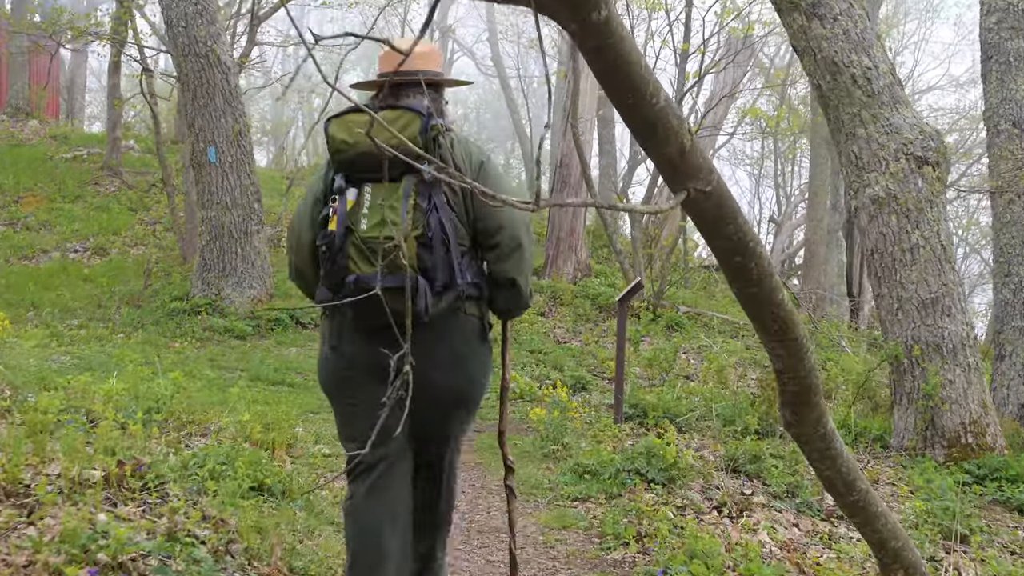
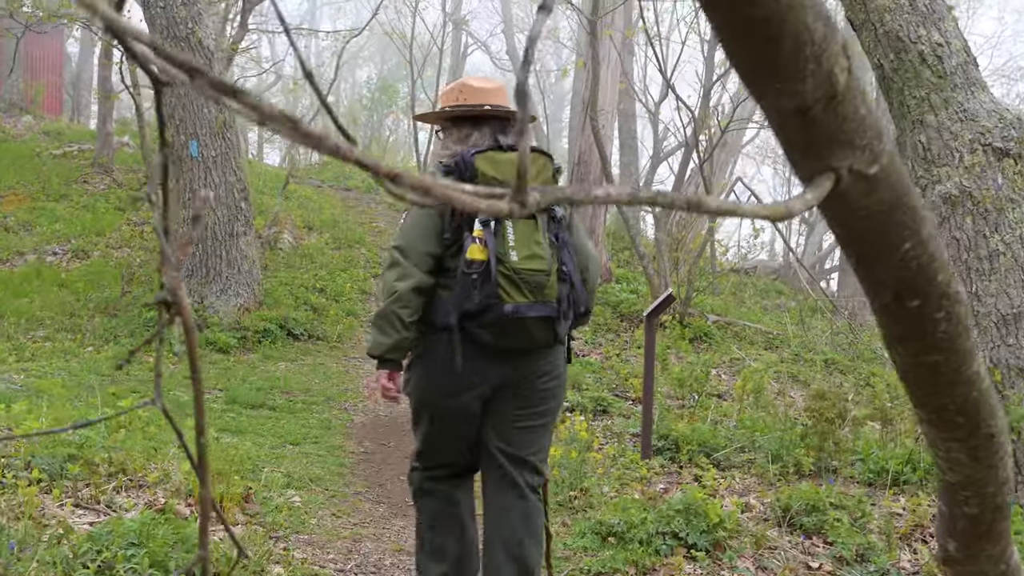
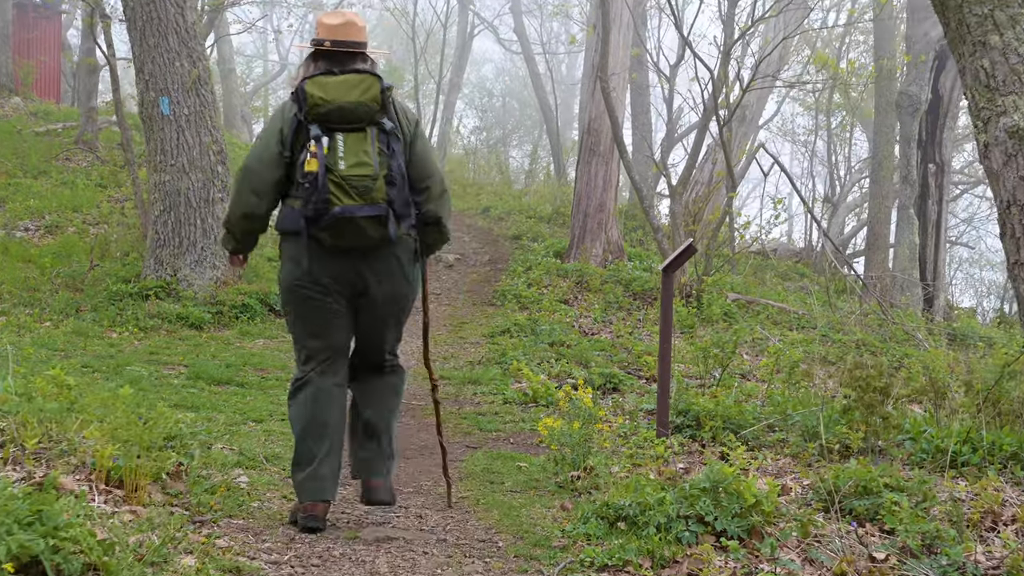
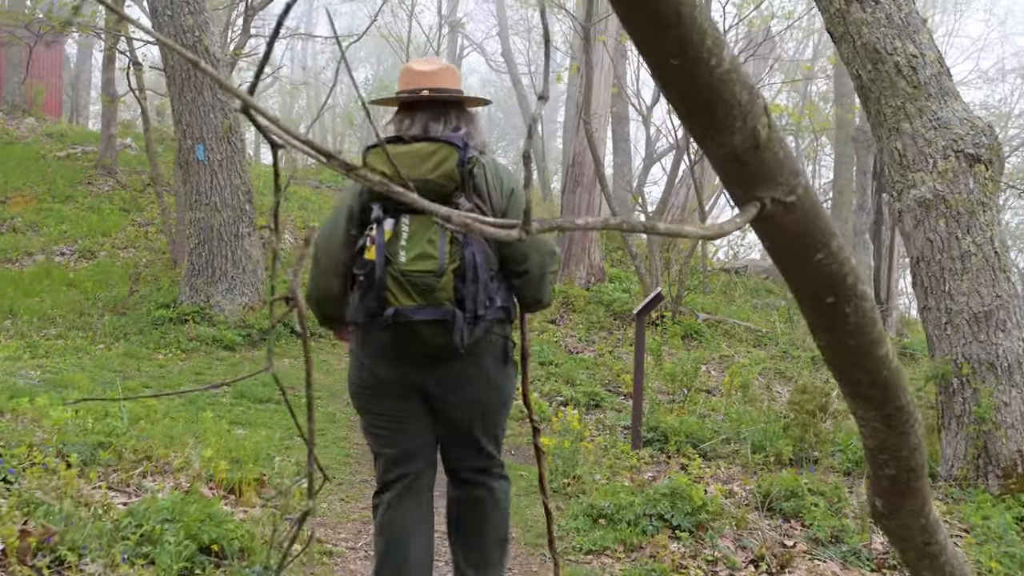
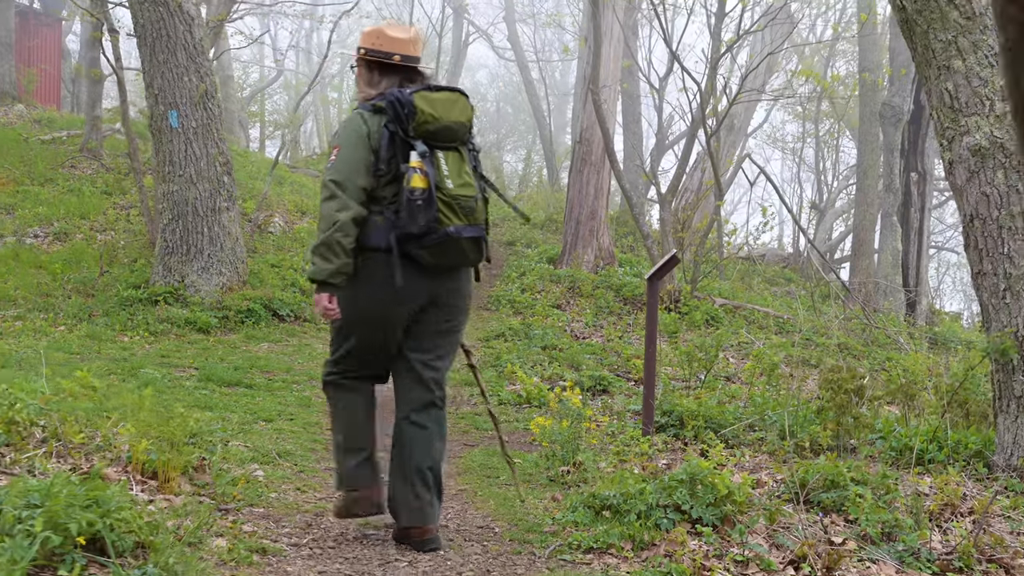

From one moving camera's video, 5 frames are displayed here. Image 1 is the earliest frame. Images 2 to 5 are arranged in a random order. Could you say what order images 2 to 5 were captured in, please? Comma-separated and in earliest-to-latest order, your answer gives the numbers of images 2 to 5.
4, 2, 5, 3
